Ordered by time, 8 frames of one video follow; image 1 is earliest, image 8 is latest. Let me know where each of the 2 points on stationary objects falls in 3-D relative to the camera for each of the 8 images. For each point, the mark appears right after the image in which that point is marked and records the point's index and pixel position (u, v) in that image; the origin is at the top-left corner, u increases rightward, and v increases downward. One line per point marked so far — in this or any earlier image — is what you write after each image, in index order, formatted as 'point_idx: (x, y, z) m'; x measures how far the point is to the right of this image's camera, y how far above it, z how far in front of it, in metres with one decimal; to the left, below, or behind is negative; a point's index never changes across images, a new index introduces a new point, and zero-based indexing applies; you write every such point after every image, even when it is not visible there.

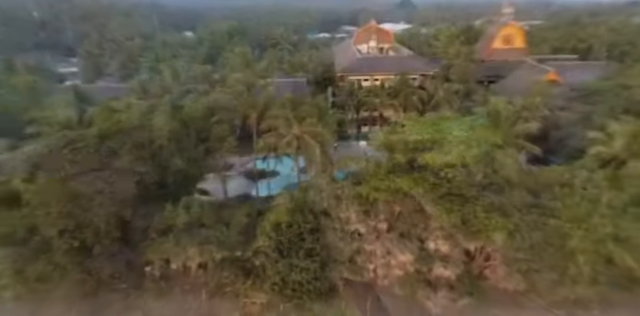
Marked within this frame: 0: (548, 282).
0: (+8.3, -4.5, +15.0) m
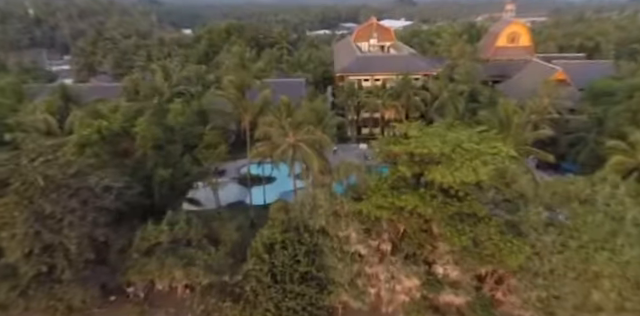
0: (+8.2, -5.0, +13.5) m
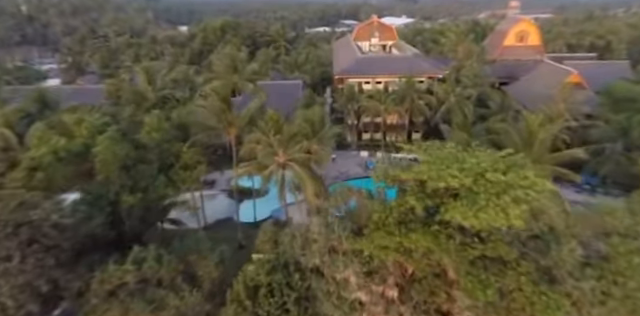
0: (+8.0, -5.8, +11.2) m
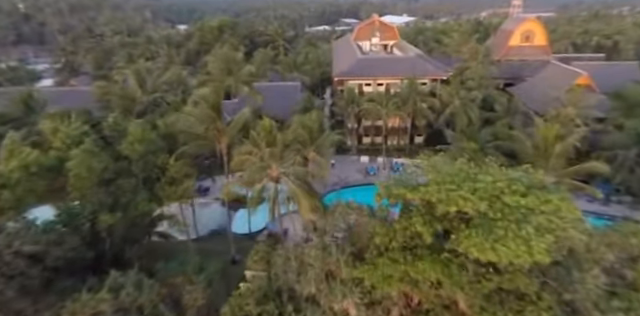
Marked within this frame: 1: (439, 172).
0: (+7.9, -6.3, +9.9) m
1: (+3.3, -0.4, +11.3) m
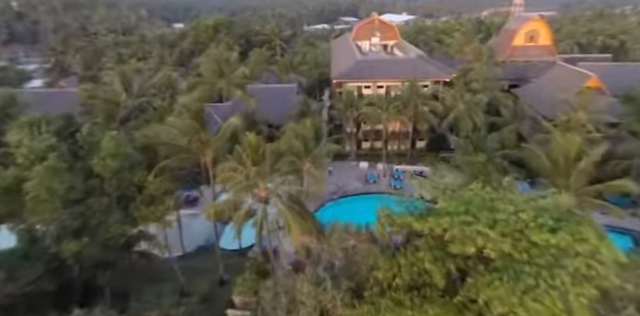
0: (+7.7, -6.9, +8.4) m
1: (+3.1, -1.0, +9.7) m
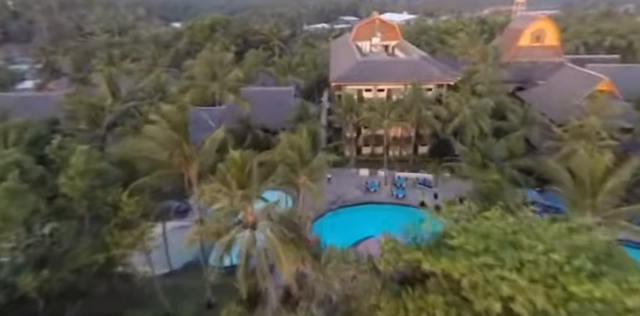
0: (+7.5, -7.4, +6.9) m
1: (+2.9, -1.5, +8.3) m
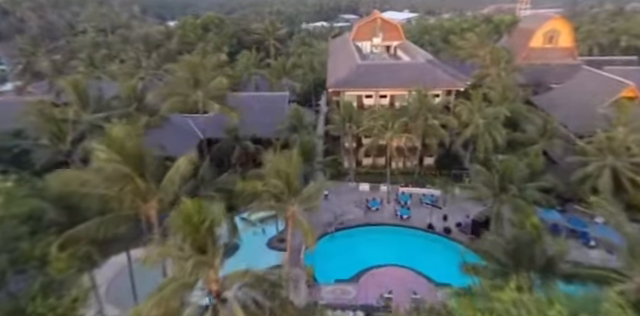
0: (+7.3, -8.4, +4.2) m
1: (+2.7, -2.5, +5.5) m
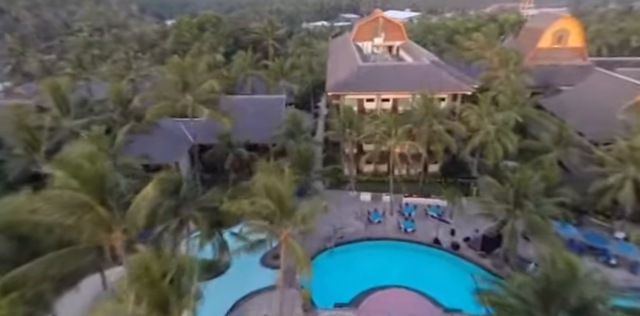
0: (+7.1, -8.9, +2.6) m
1: (+2.5, -3.0, +3.9) m
